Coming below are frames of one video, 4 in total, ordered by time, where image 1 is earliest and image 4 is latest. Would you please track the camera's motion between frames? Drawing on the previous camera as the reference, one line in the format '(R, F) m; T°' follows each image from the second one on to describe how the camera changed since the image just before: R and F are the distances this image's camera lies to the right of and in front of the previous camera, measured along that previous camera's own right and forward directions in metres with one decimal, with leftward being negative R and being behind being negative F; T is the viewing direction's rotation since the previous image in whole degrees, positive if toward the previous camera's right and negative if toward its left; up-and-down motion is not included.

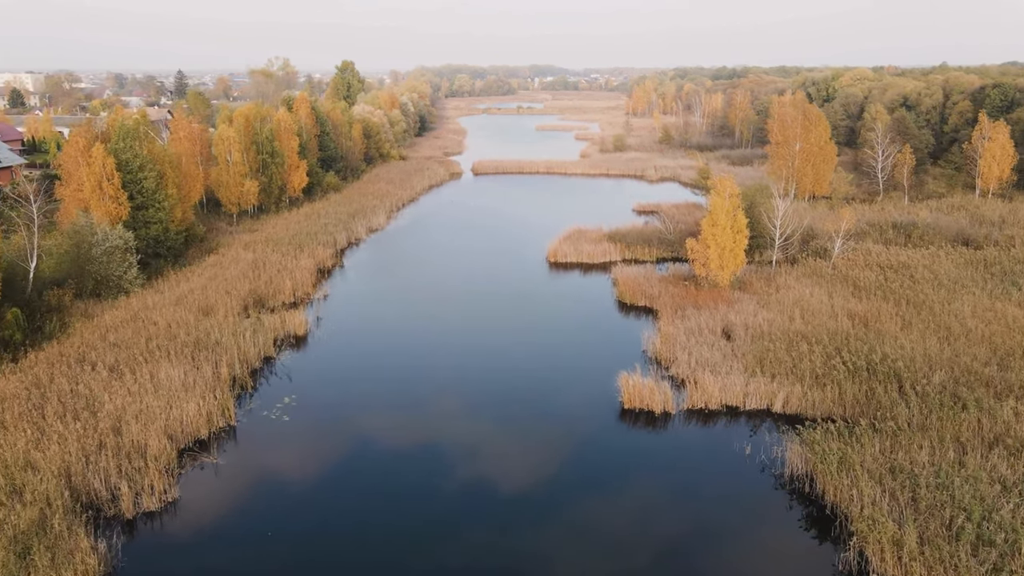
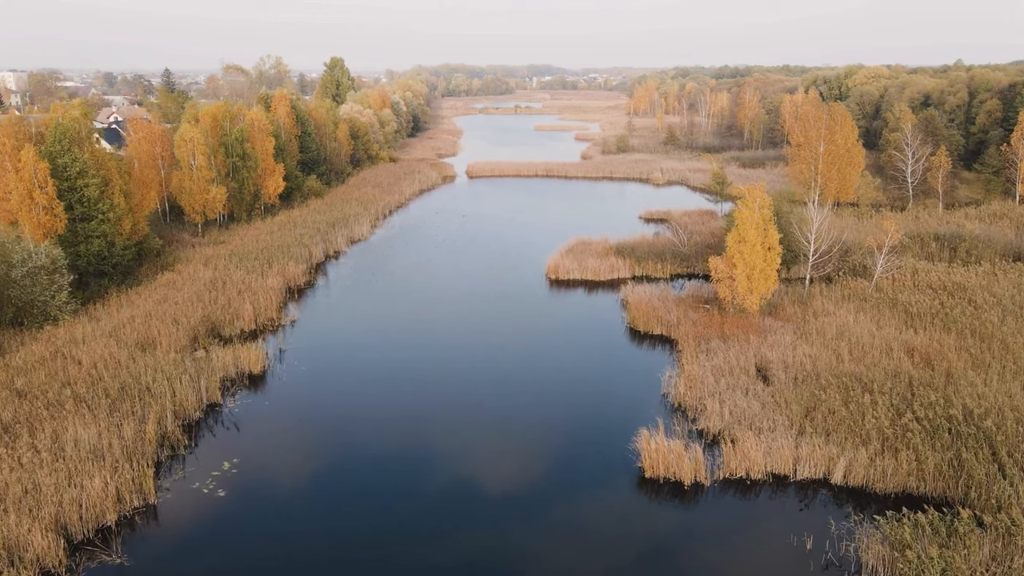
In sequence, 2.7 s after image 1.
(+0.1, +2.7) m; 0°
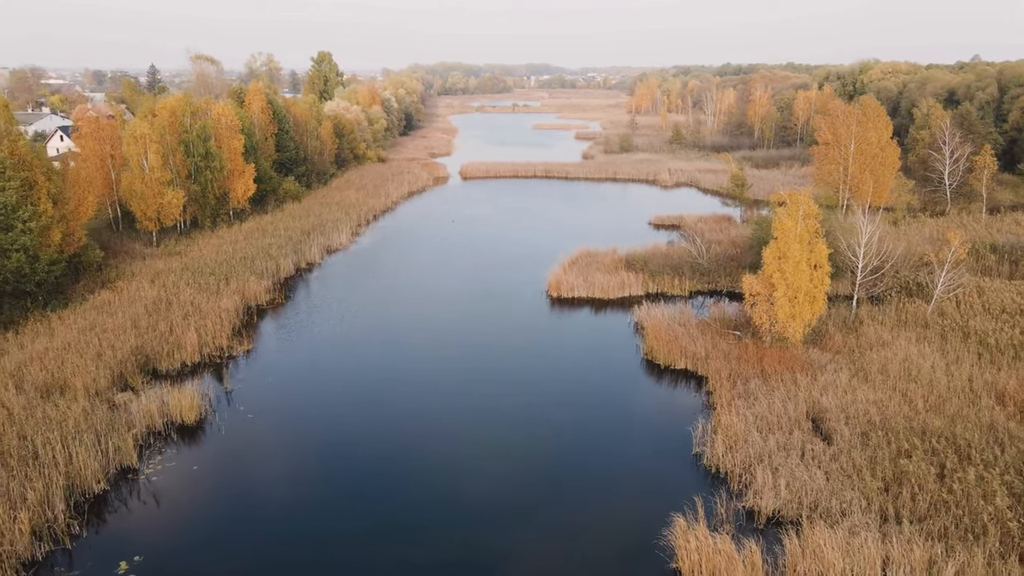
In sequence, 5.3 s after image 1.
(+0.1, +2.9) m; 0°
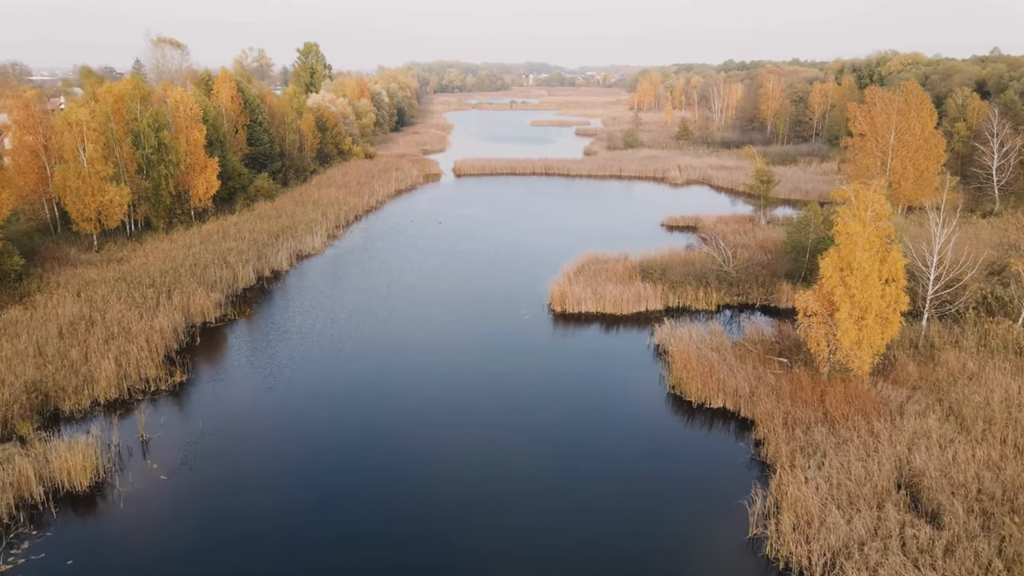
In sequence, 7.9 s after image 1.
(+0.1, +2.9) m; 0°
